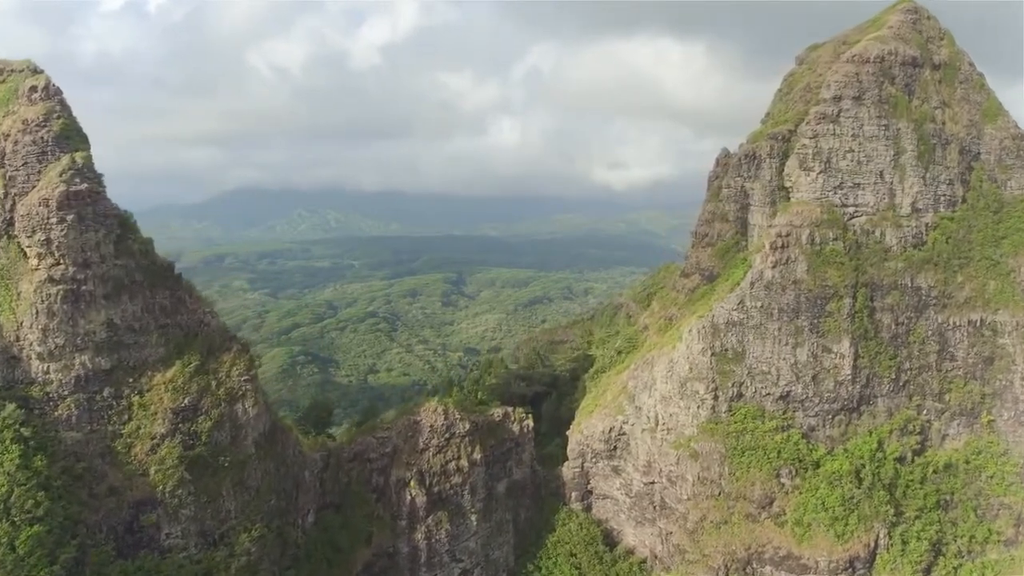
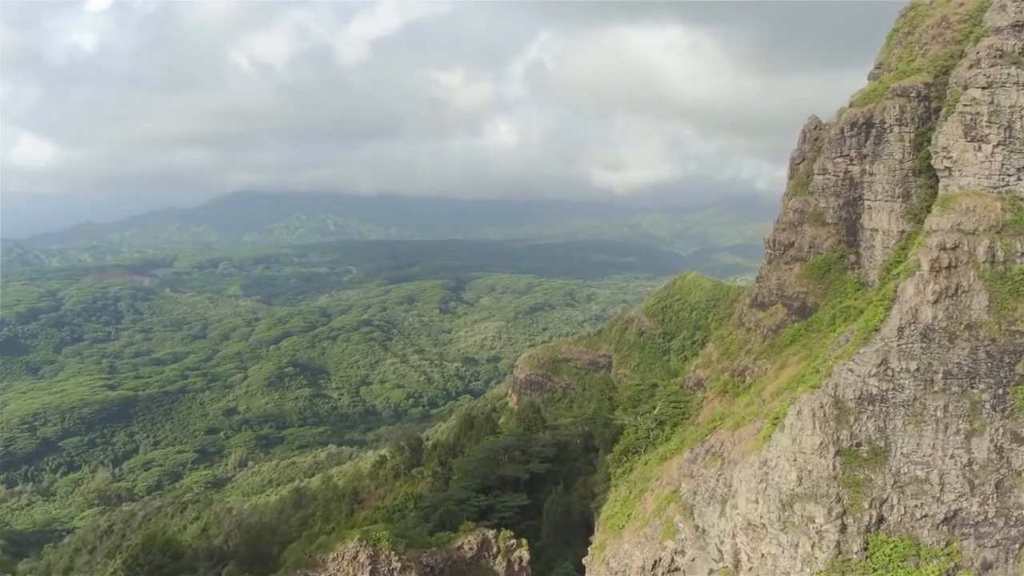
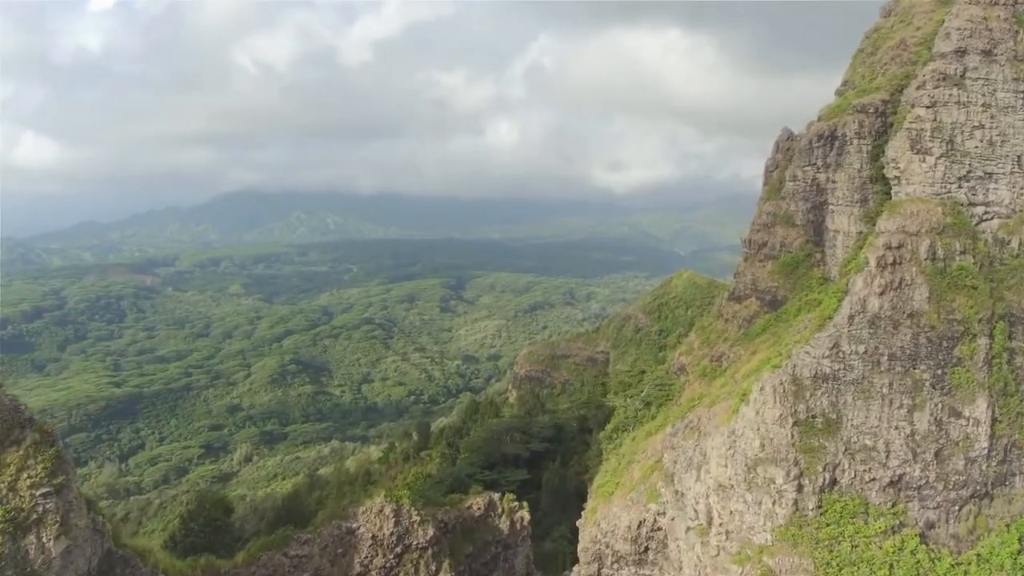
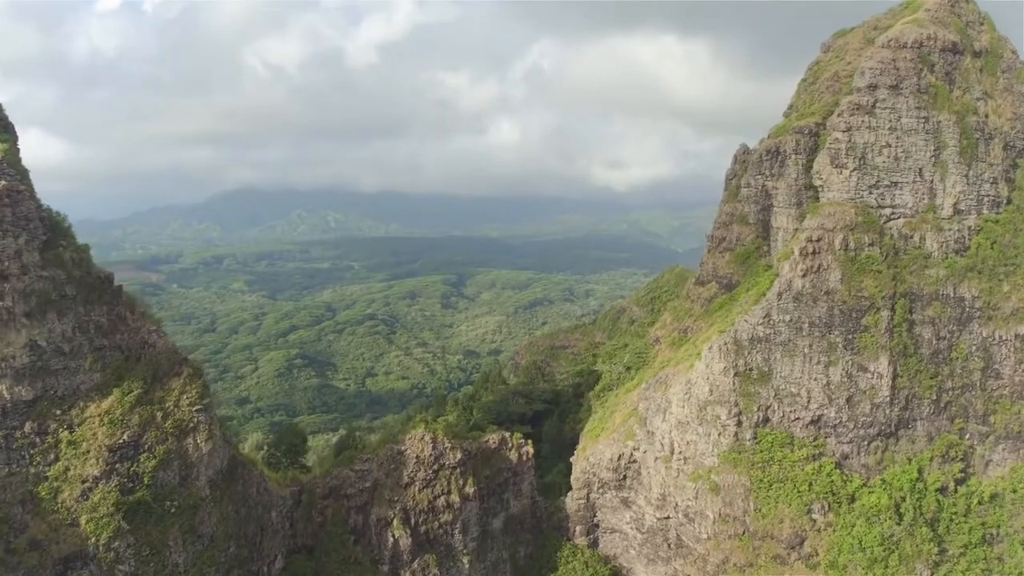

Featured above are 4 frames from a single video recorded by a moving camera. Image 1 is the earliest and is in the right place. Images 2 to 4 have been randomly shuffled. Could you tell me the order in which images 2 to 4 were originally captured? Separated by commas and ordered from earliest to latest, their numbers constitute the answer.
4, 3, 2
